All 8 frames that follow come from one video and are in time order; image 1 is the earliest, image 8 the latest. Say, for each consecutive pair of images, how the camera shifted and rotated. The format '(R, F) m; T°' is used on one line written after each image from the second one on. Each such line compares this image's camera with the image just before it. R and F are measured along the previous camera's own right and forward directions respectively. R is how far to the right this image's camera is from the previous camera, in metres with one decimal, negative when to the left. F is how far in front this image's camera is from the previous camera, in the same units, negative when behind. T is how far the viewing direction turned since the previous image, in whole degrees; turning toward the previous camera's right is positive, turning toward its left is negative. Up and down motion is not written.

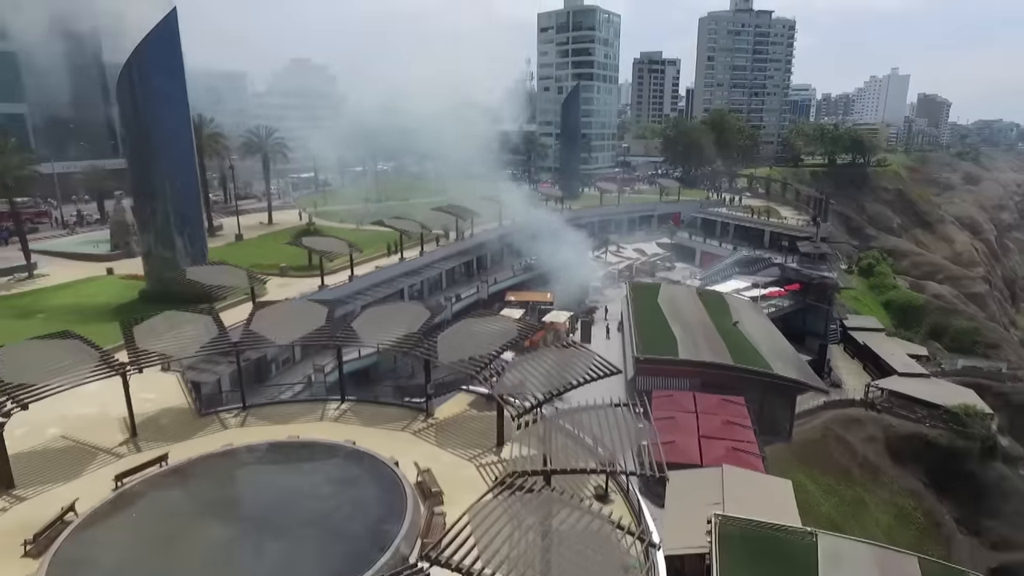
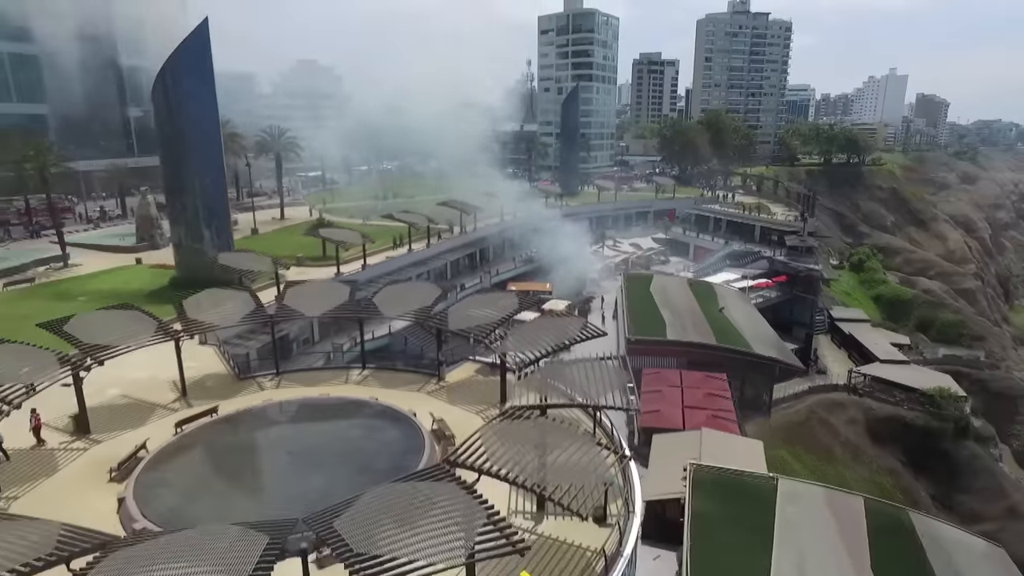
(0.0, -2.5) m; 0°
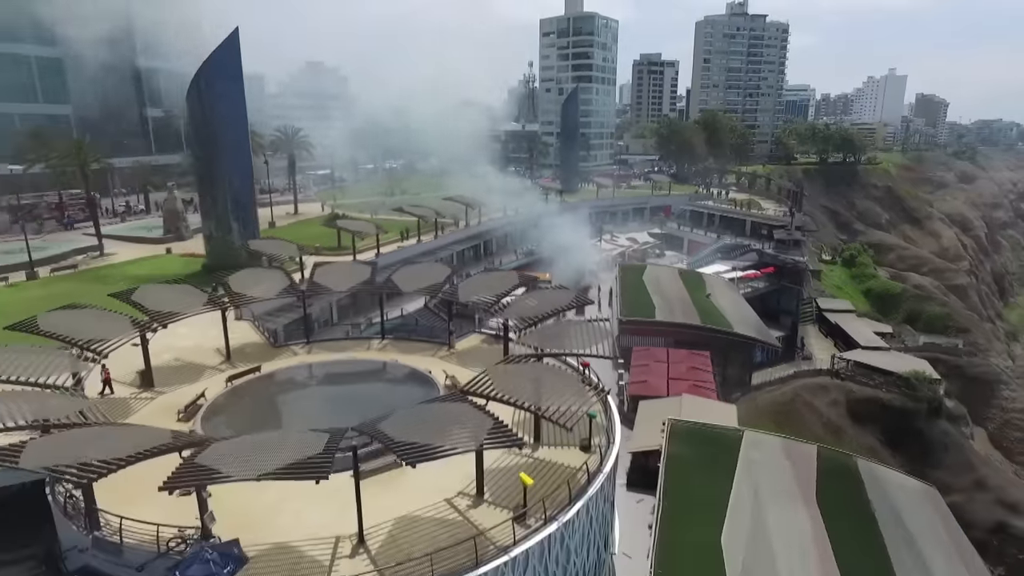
(0.0, -2.9) m; 0°
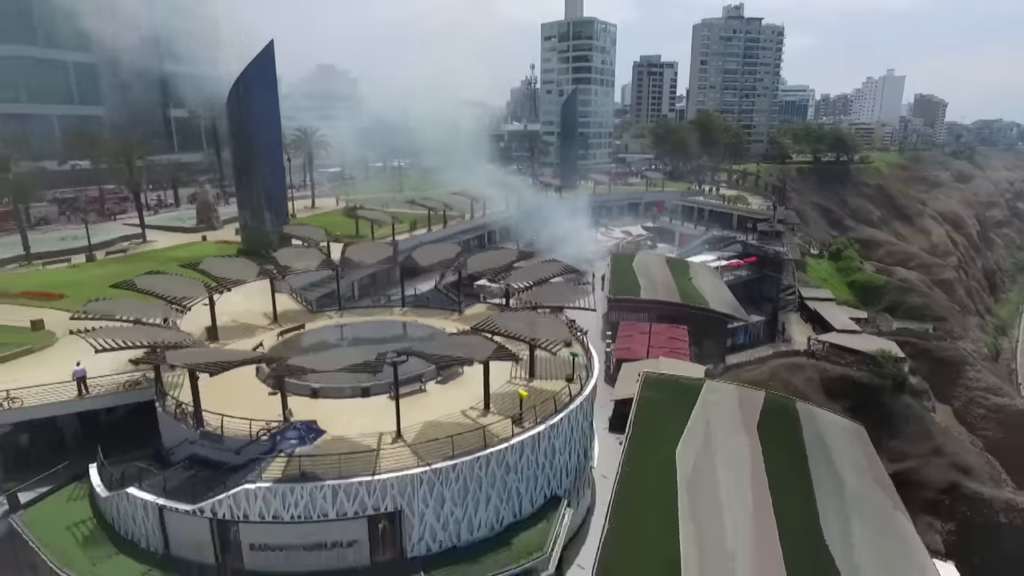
(+0.1, -4.3) m; 0°
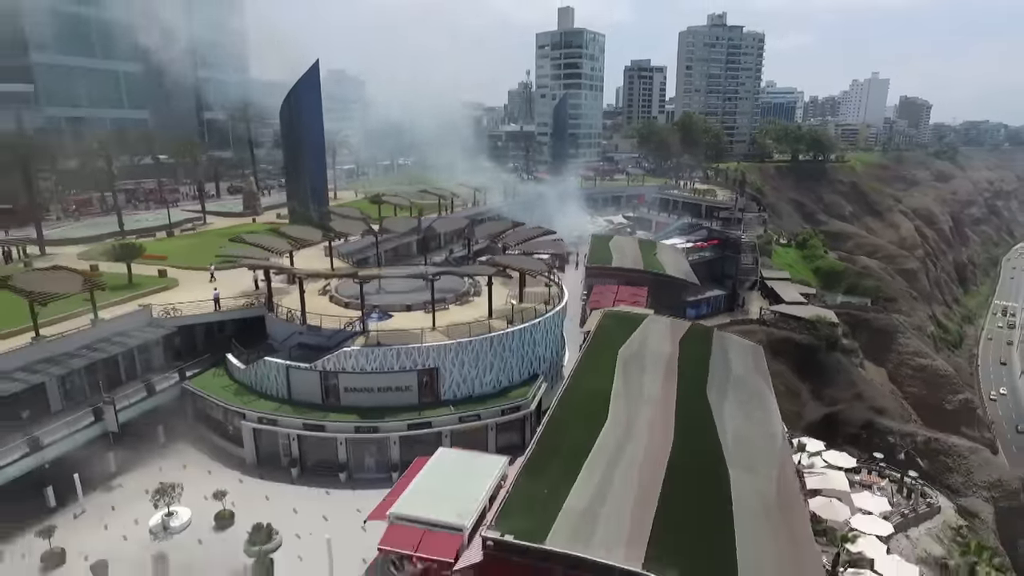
(+0.1, -9.2) m; 0°
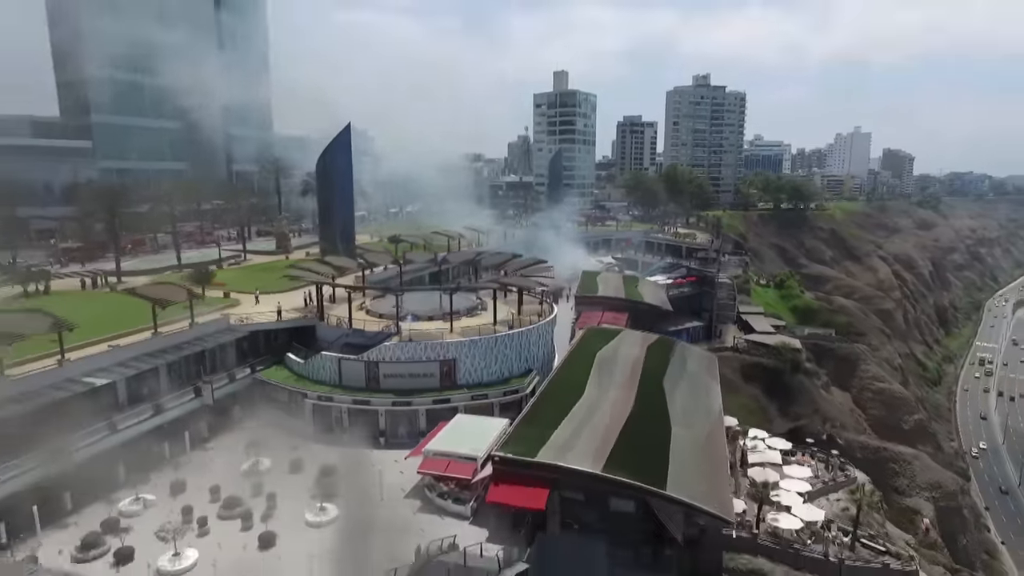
(0.0, -7.5) m; 0°
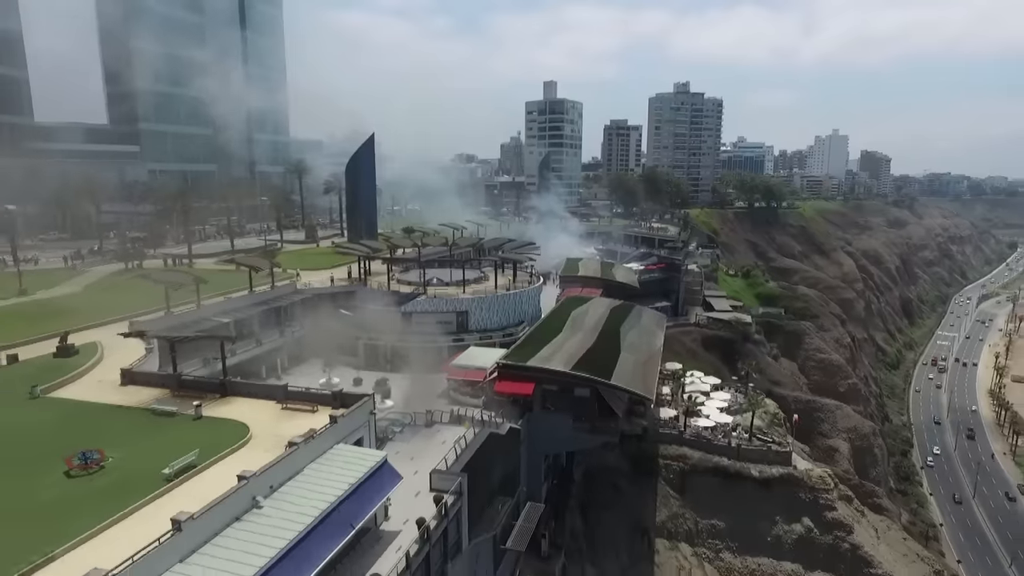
(-0.3, -11.5) m; +1°
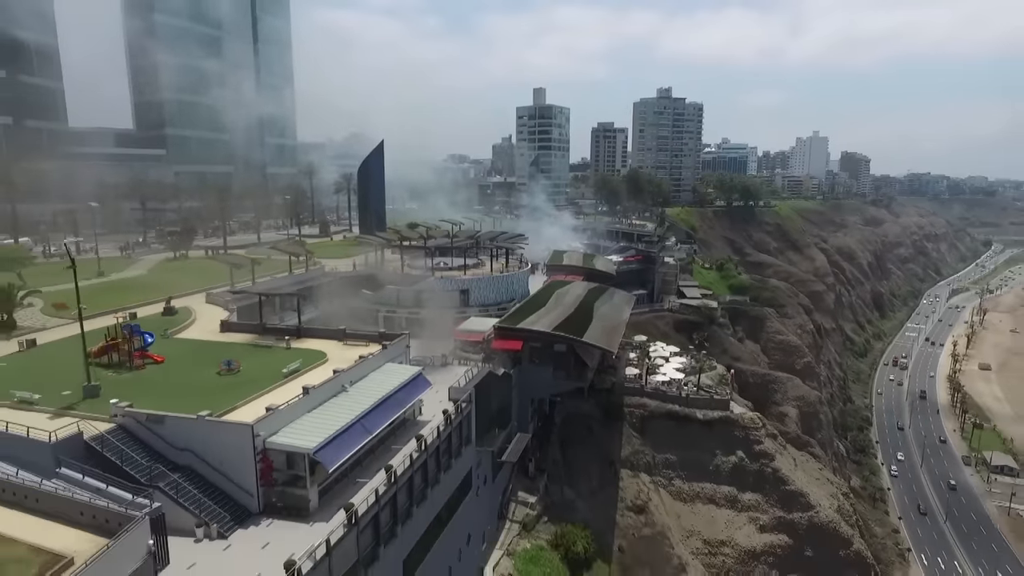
(-0.1, -9.2) m; +1°
